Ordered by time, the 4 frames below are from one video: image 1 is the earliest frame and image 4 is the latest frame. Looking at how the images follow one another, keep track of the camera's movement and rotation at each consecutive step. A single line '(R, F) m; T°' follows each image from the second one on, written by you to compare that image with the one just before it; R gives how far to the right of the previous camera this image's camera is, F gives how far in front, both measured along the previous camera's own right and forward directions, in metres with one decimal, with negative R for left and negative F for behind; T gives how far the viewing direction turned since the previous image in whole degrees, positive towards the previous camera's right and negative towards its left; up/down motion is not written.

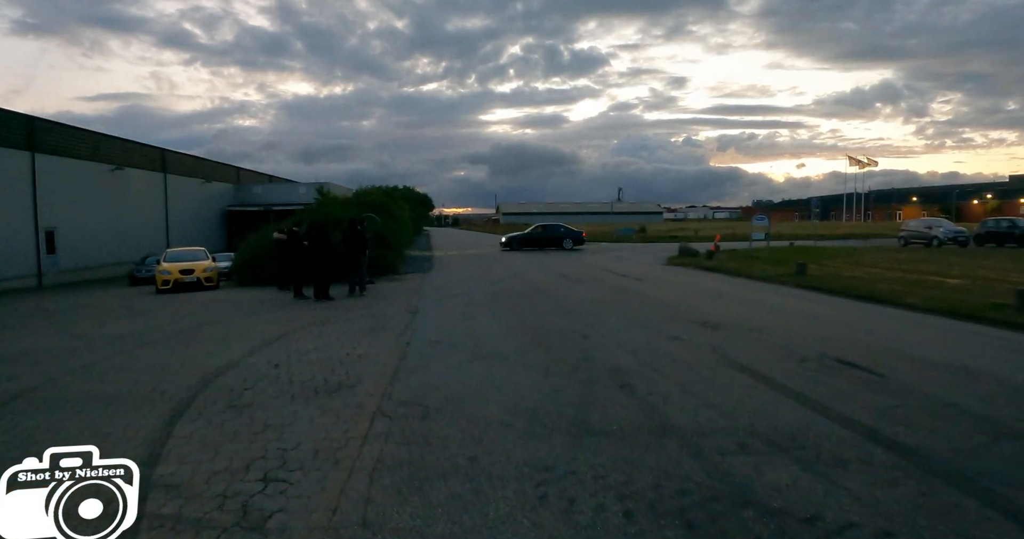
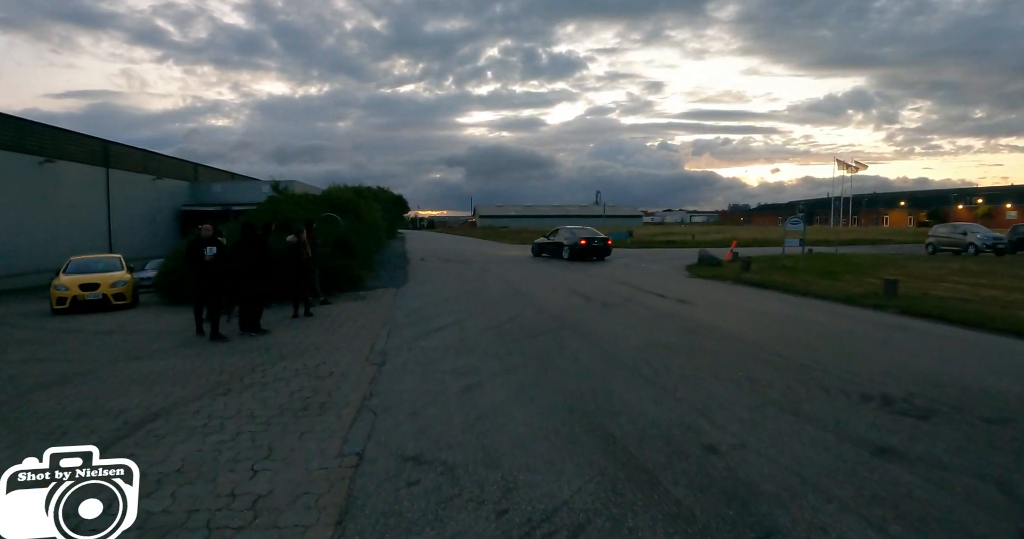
(-0.7, +4.6) m; +2°
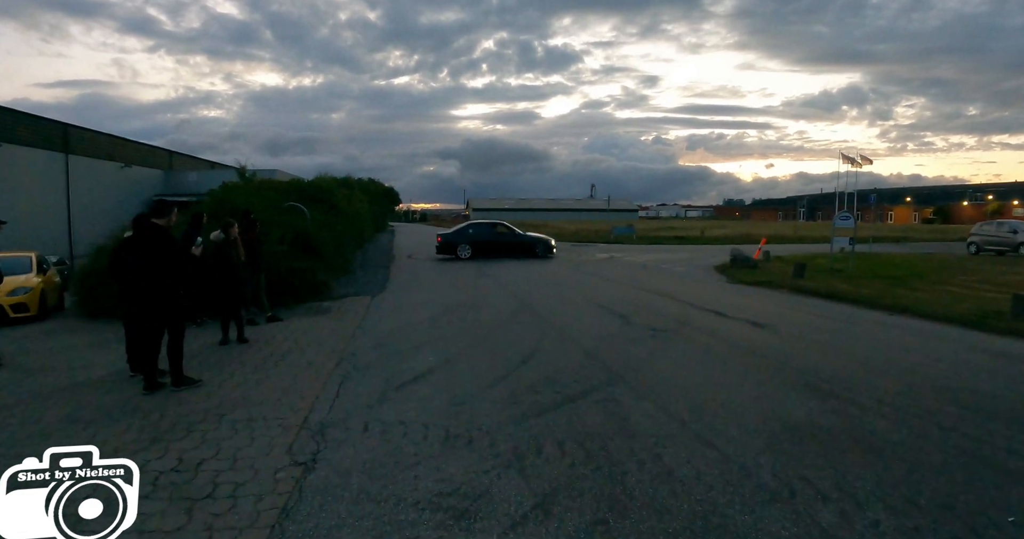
(-0.3, +3.6) m; +1°
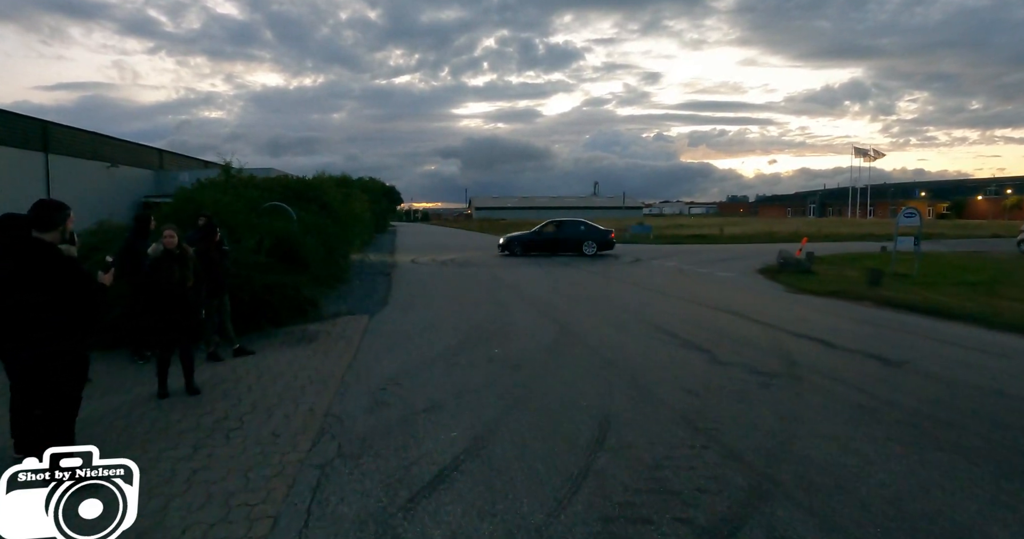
(-0.6, +2.5) m; 0°
